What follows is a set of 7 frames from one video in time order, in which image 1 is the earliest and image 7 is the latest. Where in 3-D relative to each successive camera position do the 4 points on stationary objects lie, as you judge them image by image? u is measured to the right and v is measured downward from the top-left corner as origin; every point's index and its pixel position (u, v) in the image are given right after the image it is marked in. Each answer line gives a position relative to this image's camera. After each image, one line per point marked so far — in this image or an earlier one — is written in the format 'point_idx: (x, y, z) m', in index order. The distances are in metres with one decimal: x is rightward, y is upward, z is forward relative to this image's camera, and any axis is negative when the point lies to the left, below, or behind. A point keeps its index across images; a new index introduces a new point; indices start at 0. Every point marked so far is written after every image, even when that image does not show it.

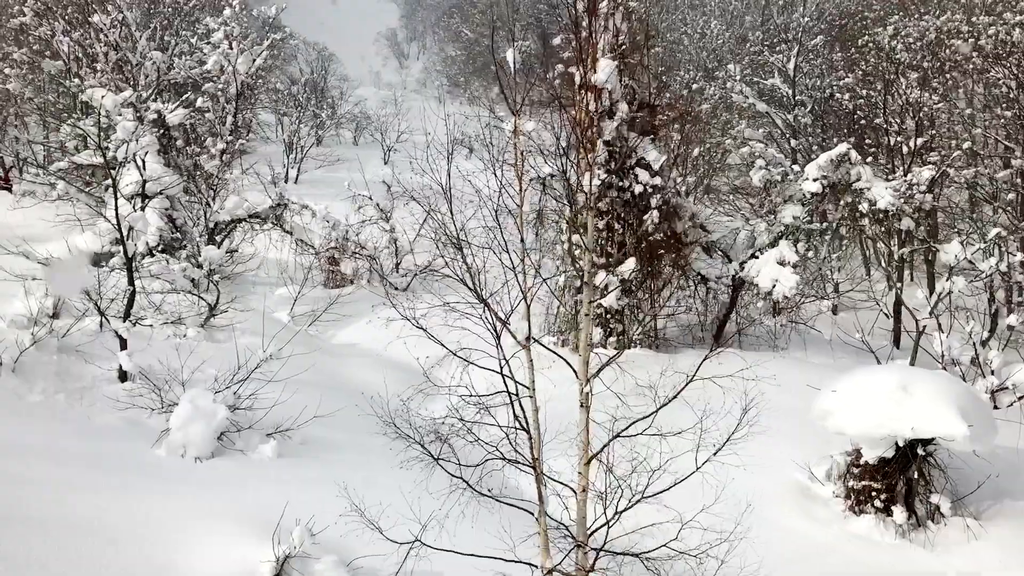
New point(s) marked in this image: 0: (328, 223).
0: (-4.3, +1.5, +15.2) m
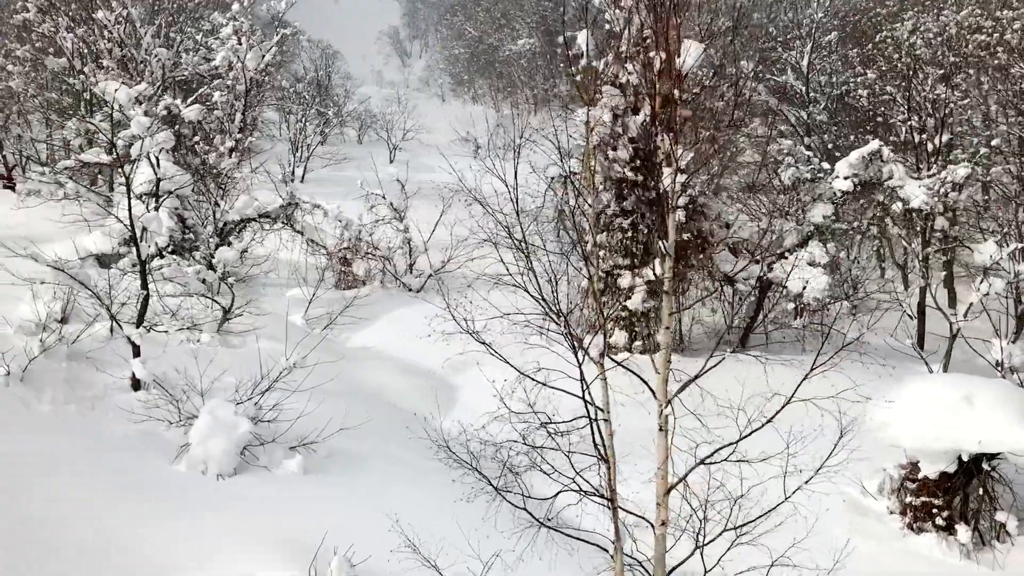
0: (-3.9, +1.5, +14.8) m
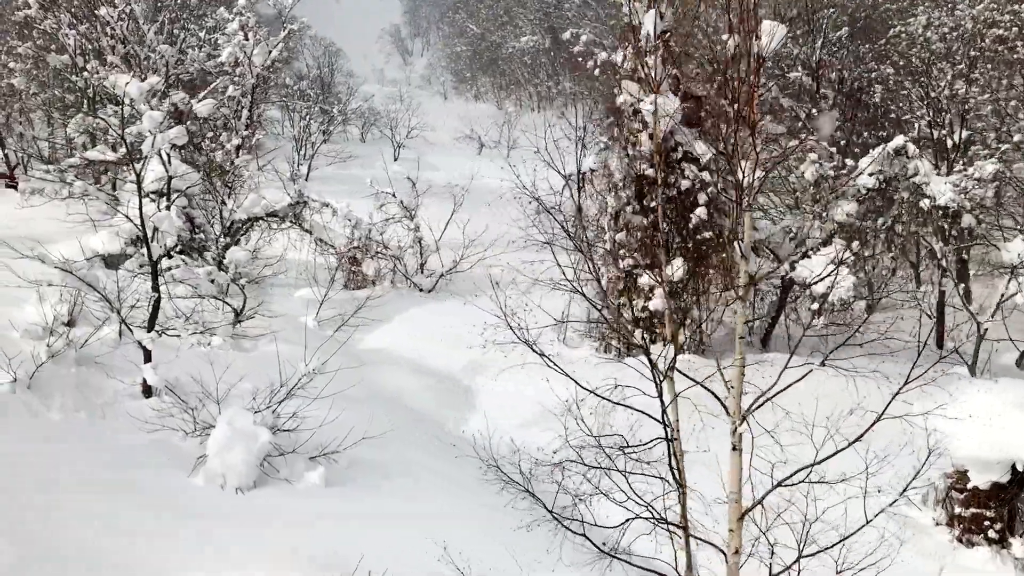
0: (-3.7, +1.5, +14.5) m
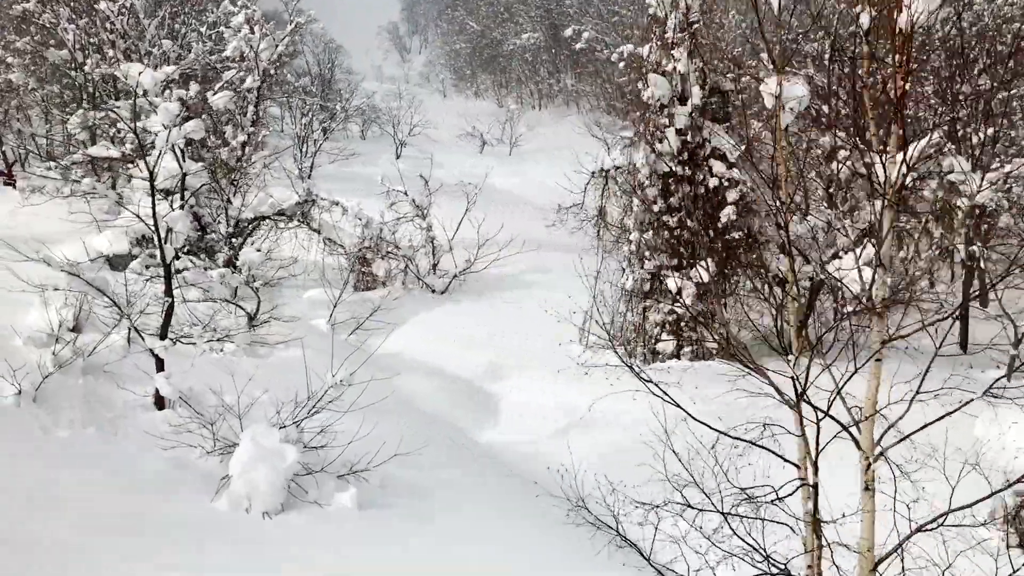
0: (-3.3, +1.4, +14.1) m
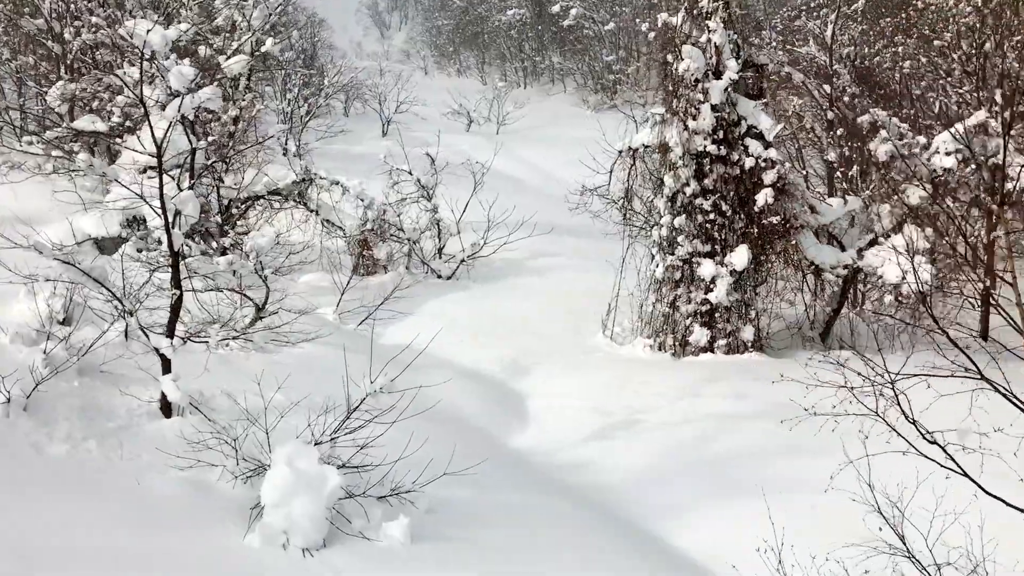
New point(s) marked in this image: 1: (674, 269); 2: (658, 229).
0: (-3.0, +1.7, +13.3) m
1: (+2.5, +0.3, +10.1) m
2: (+2.3, +0.9, +10.2) m
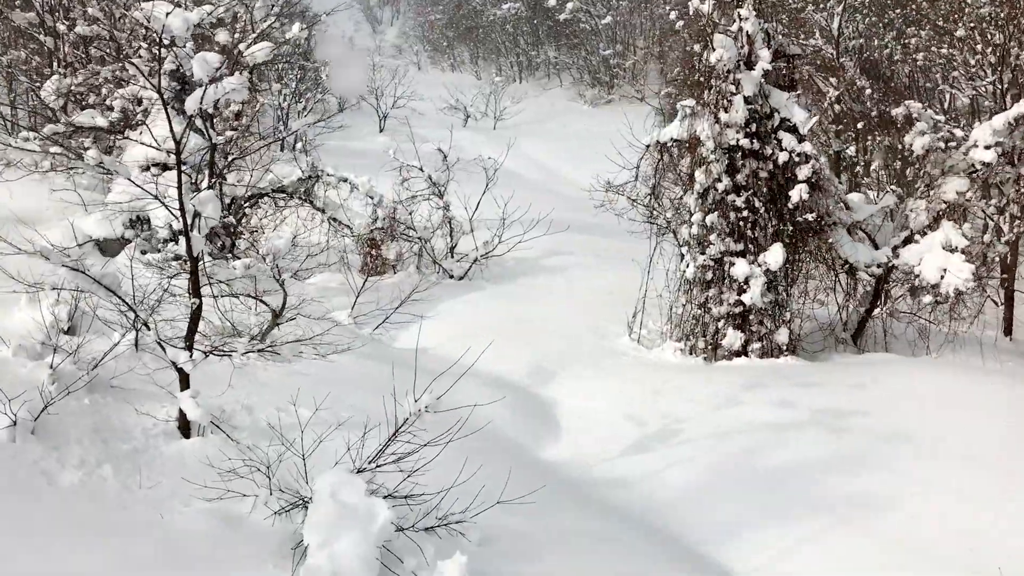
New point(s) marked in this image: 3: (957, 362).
0: (-2.7, +1.7, +12.8) m
1: (+2.9, +0.3, +9.7) m
2: (+2.6, +0.9, +9.8) m
3: (+6.5, -1.1, +9.5) m
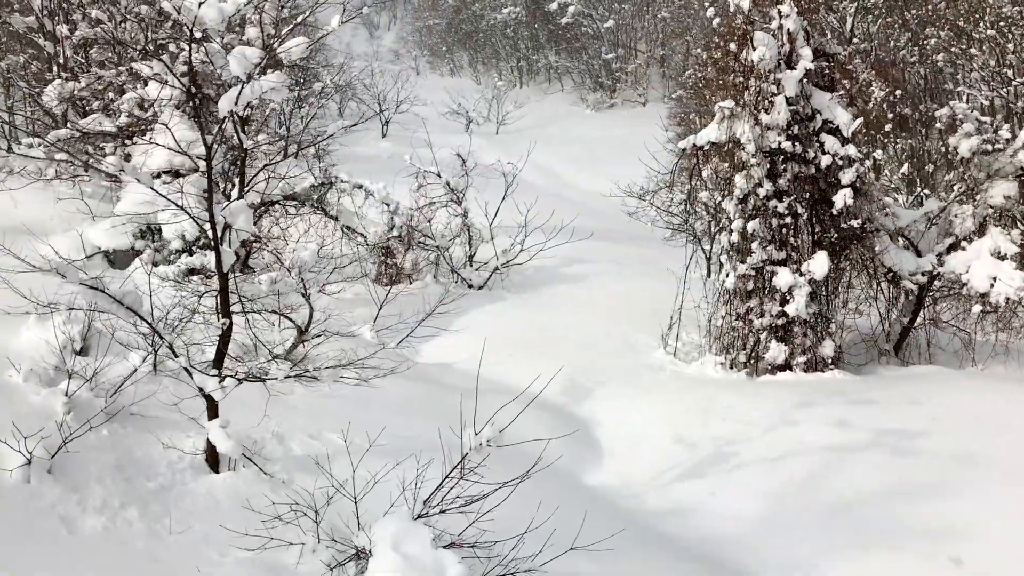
0: (-2.3, +1.5, +12.3) m
1: (+3.3, +0.1, +9.2) m
2: (+3.1, +0.7, +9.3) m
3: (+7.0, -1.2, +9.1) m
